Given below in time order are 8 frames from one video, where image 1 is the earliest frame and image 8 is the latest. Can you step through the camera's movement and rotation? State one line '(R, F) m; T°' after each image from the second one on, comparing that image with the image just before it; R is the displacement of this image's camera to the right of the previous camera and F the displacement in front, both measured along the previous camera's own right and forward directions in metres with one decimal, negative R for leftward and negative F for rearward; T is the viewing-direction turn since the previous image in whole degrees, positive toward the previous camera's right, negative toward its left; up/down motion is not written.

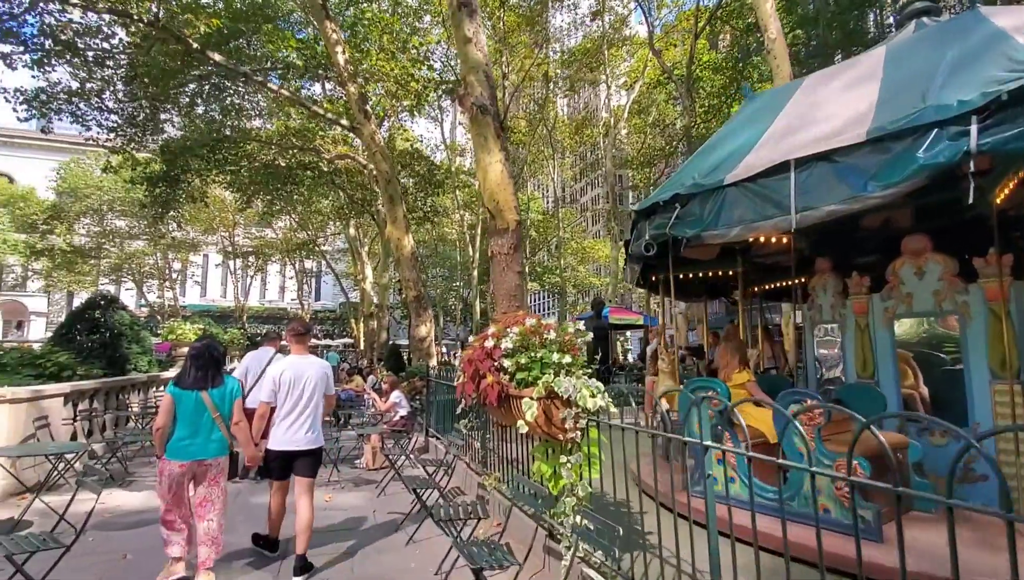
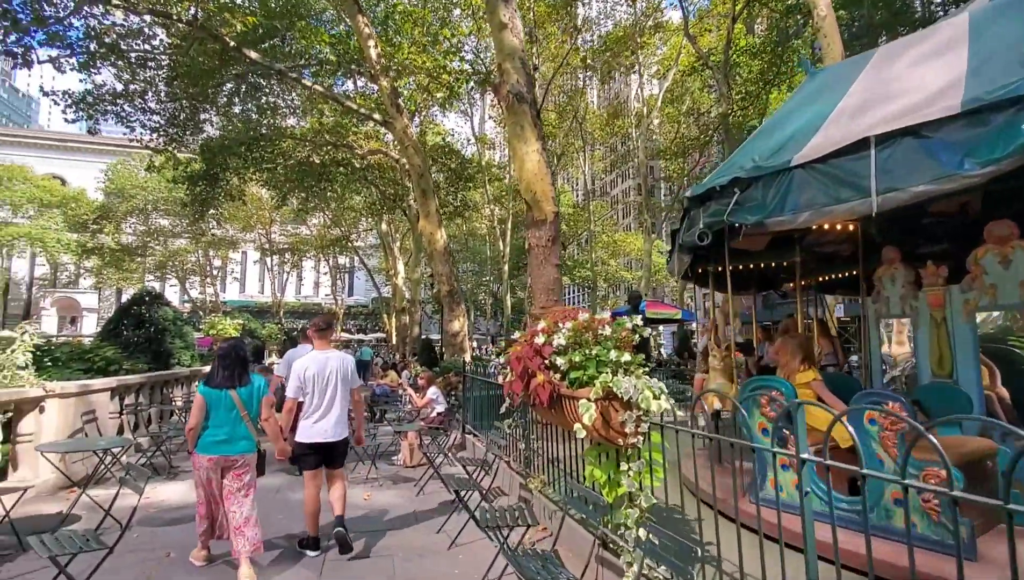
(-0.1, +0.2) m; -3°
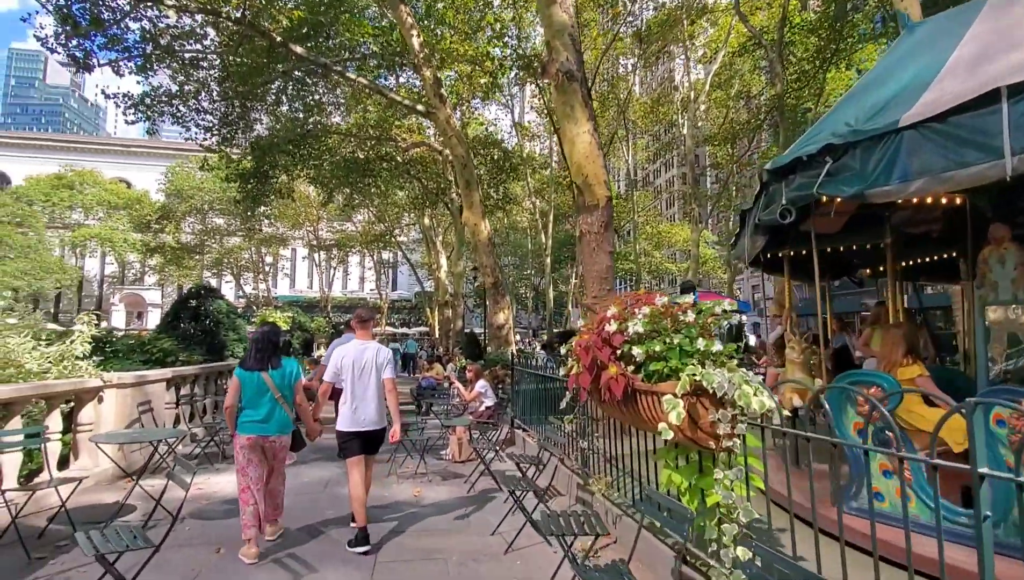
(-0.1, +0.4) m; -4°
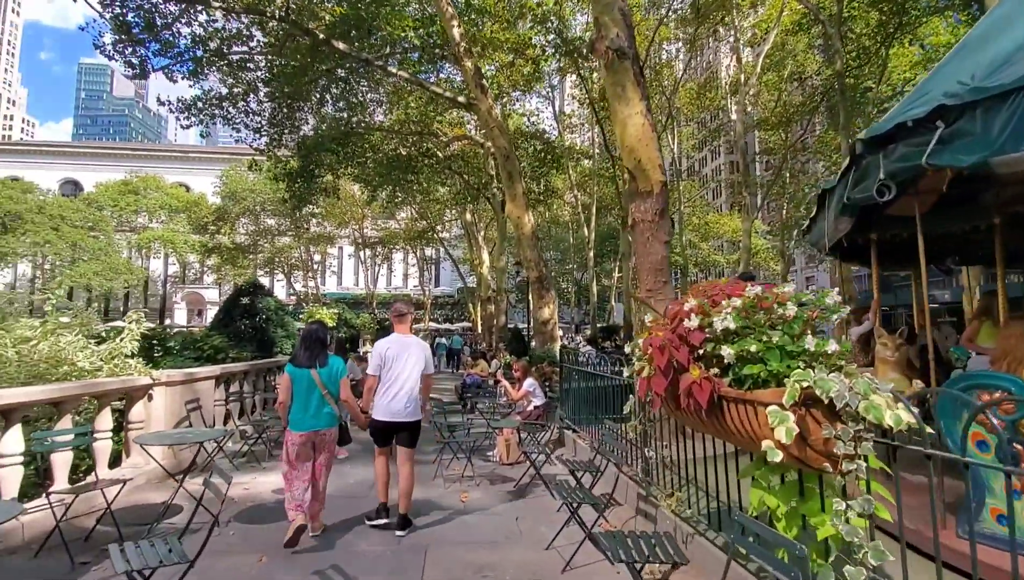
(-0.1, +0.4) m; -4°
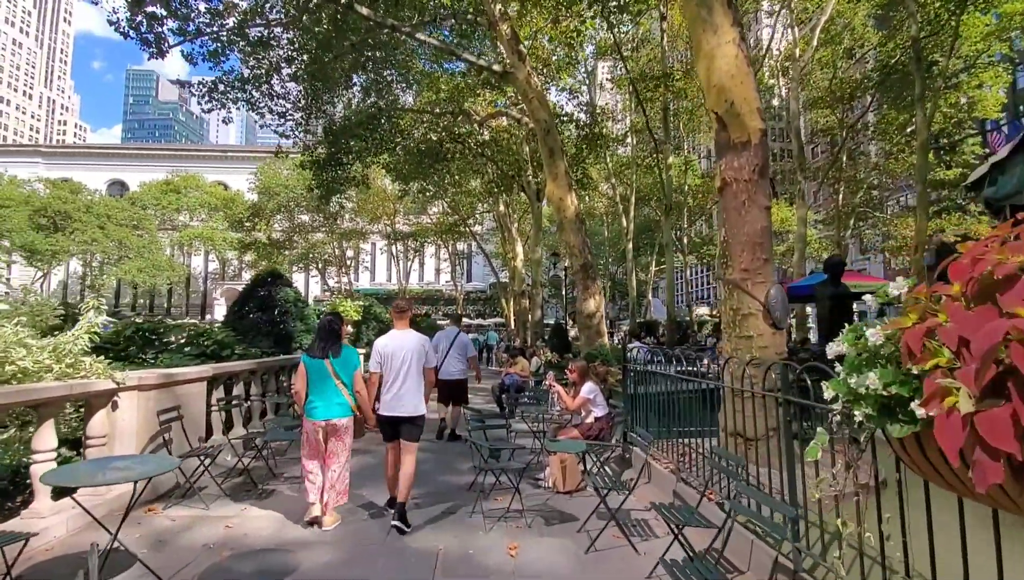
(-0.2, +1.5) m; -3°
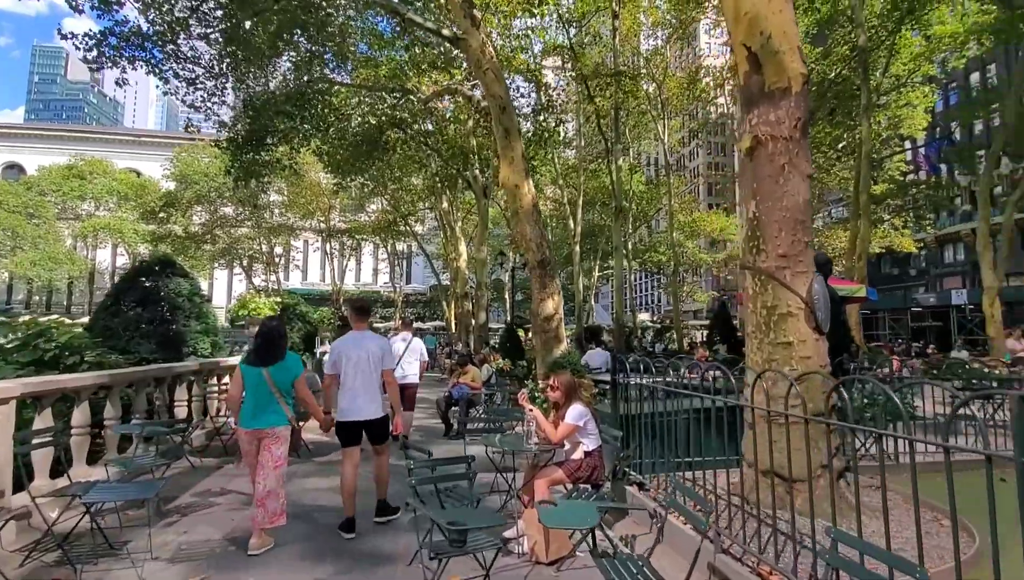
(-0.2, +1.5) m; +6°
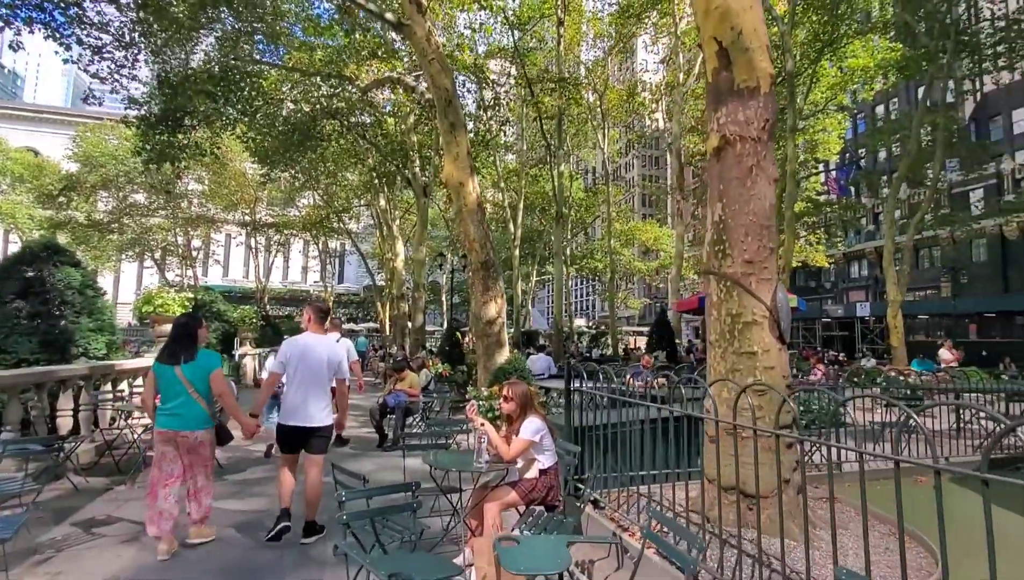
(-0.1, +0.4) m; +6°
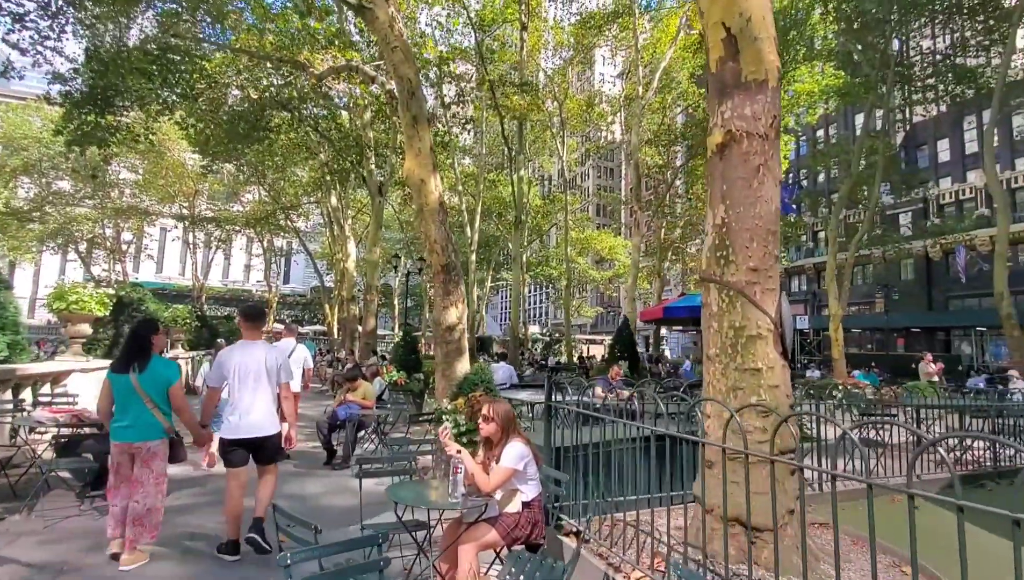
(-0.2, +0.5) m; +4°
